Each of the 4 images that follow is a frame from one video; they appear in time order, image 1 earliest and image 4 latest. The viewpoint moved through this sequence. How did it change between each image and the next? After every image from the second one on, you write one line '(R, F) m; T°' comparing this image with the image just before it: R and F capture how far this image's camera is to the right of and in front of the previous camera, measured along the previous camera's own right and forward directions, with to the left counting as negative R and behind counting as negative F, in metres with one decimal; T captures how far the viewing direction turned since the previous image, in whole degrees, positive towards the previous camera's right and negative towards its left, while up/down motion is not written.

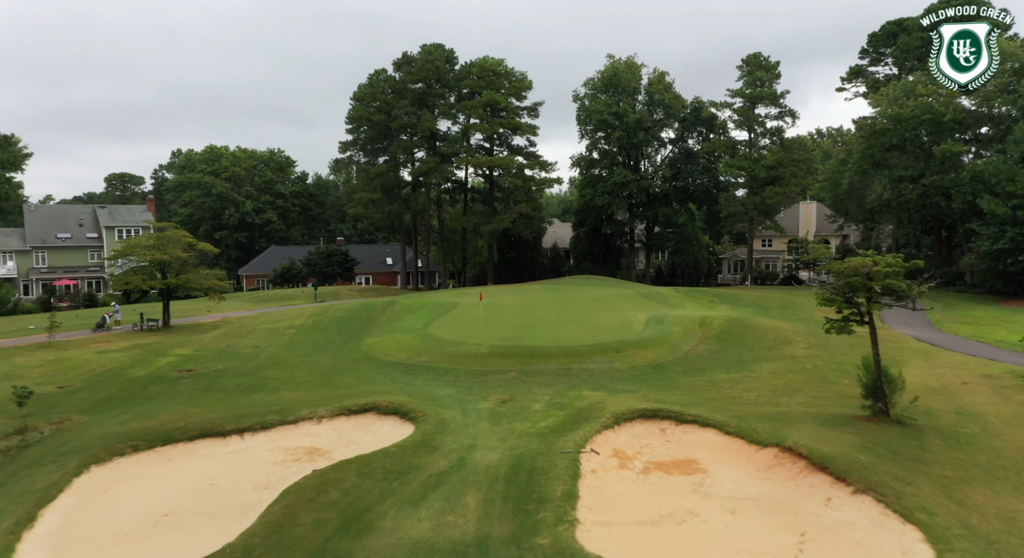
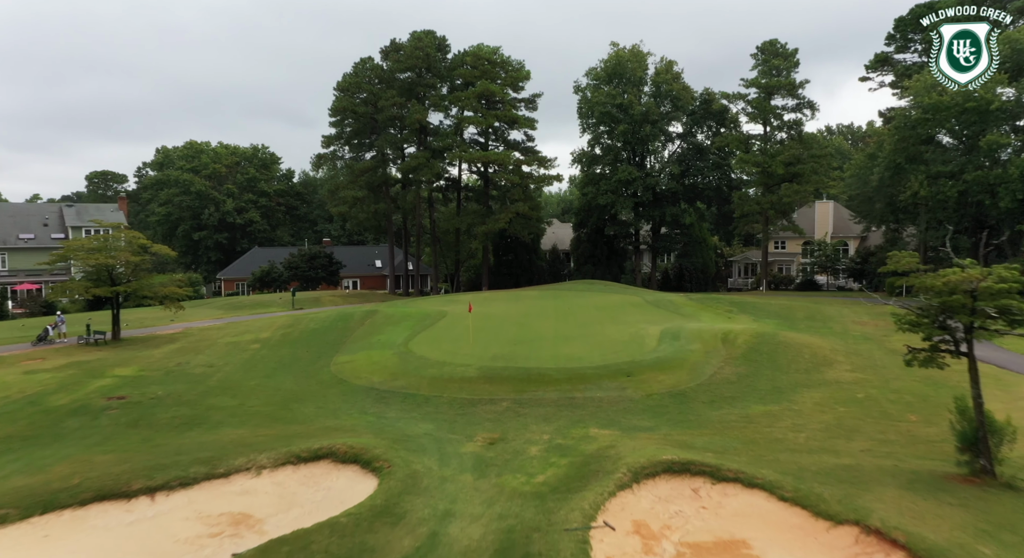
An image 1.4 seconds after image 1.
(+0.2, +2.9) m; 0°
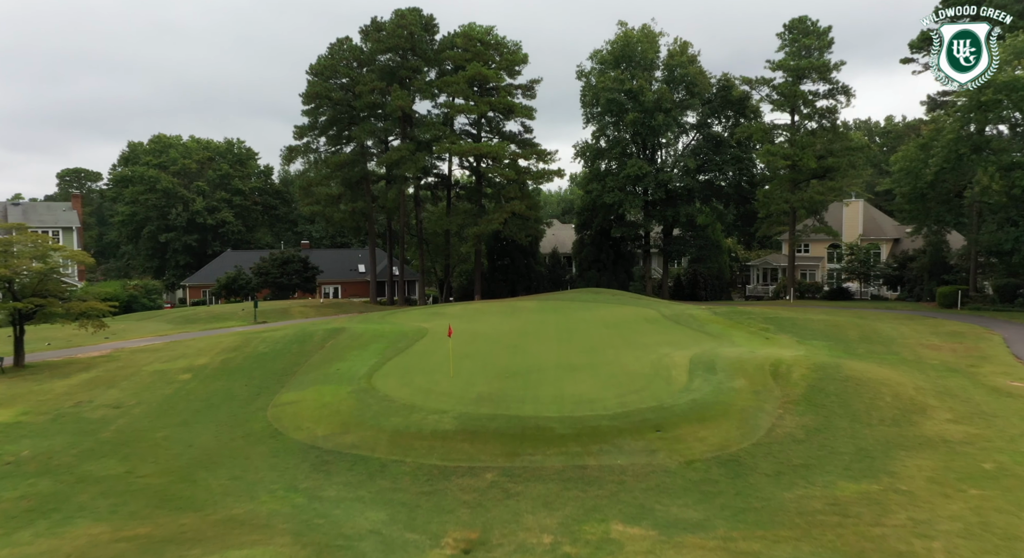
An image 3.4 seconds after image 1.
(+0.2, +4.2) m; 0°
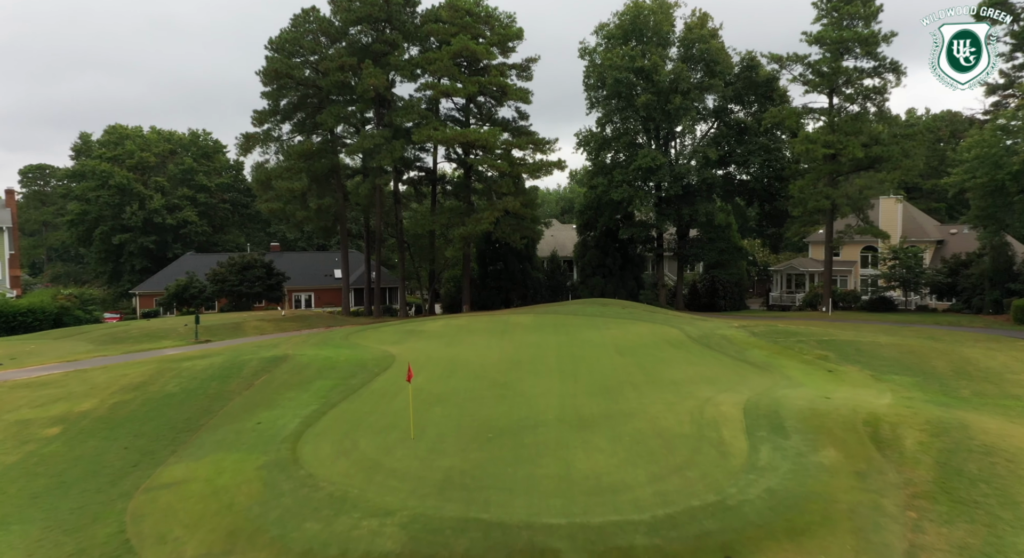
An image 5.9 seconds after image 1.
(+0.2, +4.6) m; 0°
